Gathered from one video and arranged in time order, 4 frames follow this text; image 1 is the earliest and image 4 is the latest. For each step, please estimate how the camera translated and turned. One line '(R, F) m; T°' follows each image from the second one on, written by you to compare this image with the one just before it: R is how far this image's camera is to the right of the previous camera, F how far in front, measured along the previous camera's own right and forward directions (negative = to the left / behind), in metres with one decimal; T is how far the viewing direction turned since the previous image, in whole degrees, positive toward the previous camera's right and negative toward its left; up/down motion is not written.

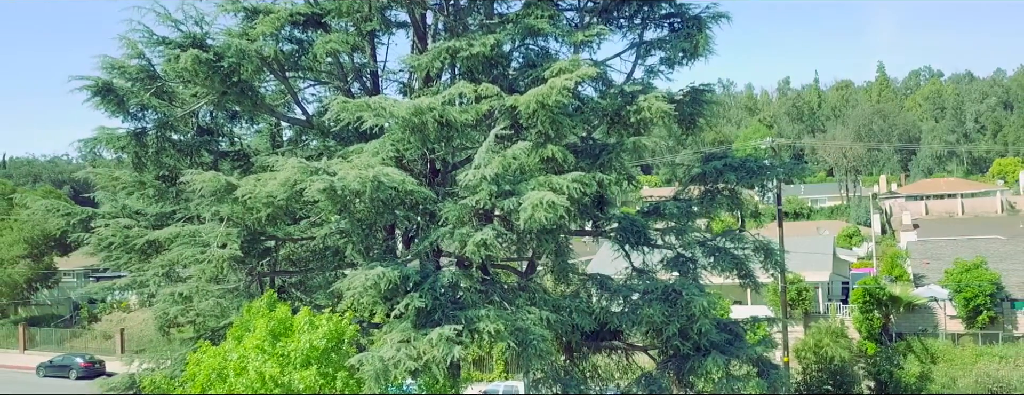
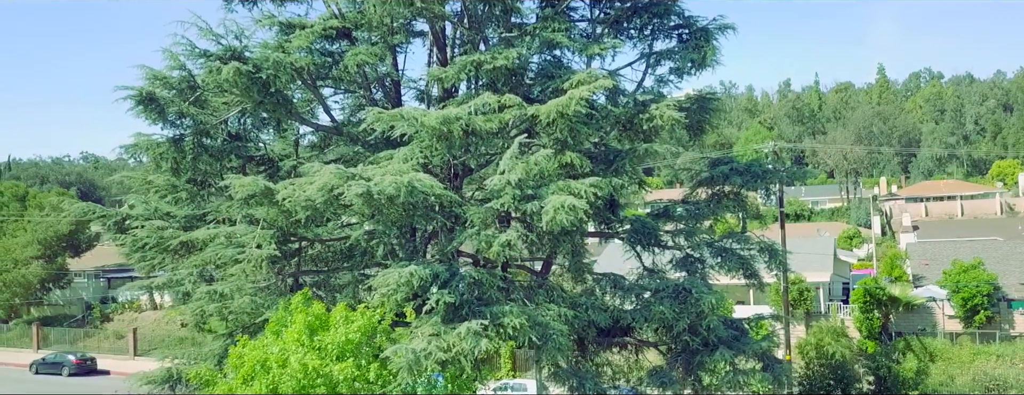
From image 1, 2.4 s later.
(-0.3, -0.7) m; 0°
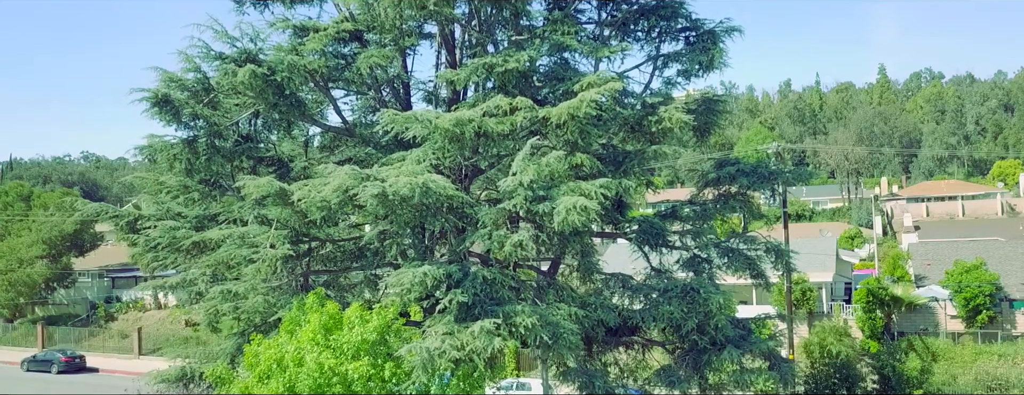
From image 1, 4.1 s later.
(-0.2, -0.2) m; 0°
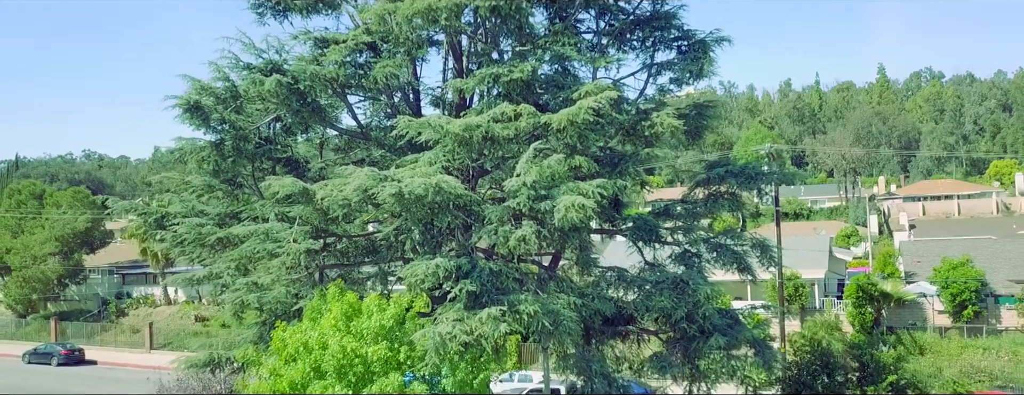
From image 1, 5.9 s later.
(-0.1, -1.1) m; 0°
